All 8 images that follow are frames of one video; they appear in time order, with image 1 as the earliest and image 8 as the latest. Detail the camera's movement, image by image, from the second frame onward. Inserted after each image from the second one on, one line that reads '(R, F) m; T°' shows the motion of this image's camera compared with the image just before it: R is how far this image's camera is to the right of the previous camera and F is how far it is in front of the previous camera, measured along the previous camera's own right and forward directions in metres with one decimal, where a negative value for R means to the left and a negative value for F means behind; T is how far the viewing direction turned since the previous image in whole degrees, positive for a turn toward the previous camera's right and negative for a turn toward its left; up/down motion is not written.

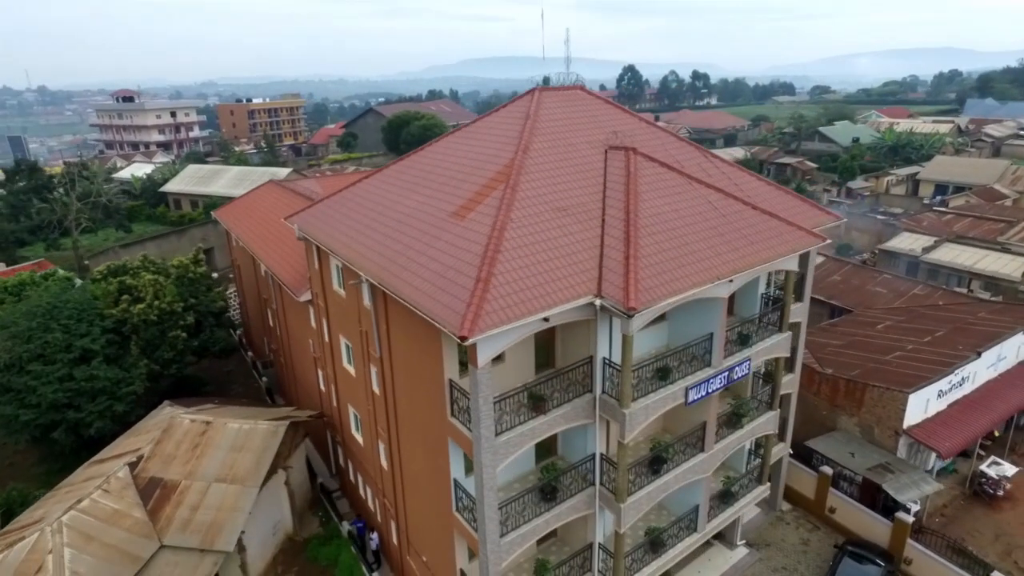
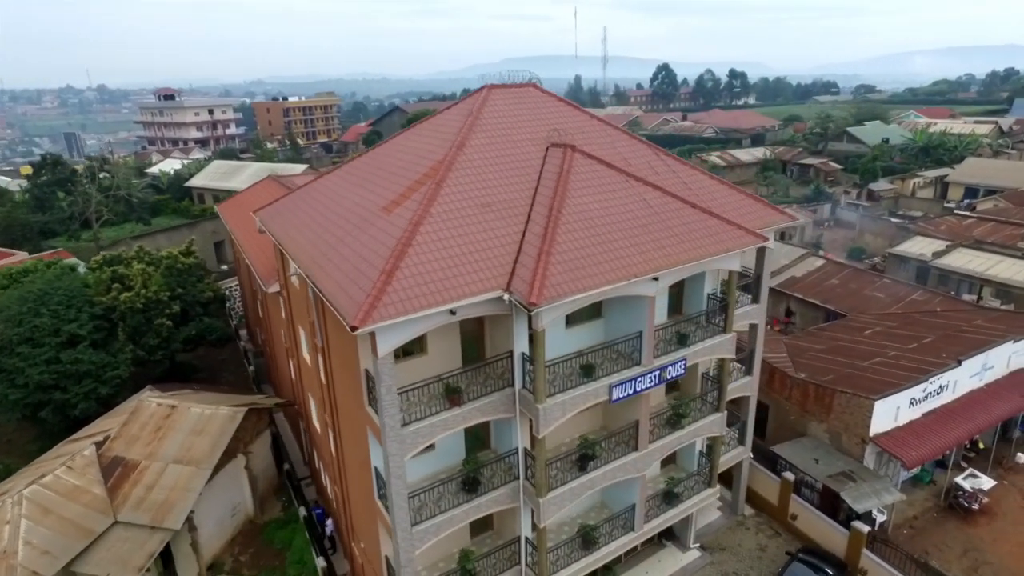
(+2.8, -0.1) m; -4°
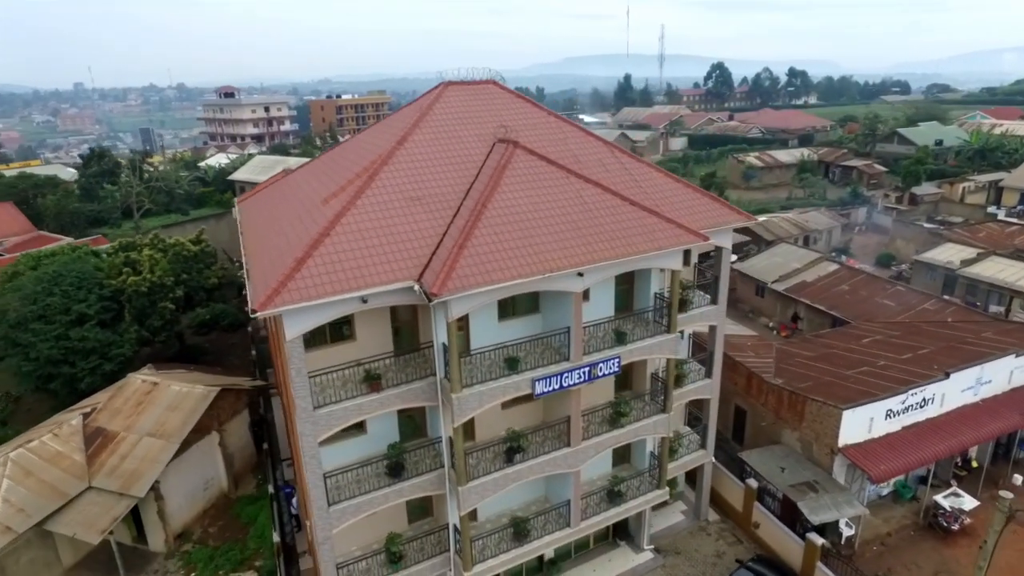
(+3.2, -0.1) m; -5°
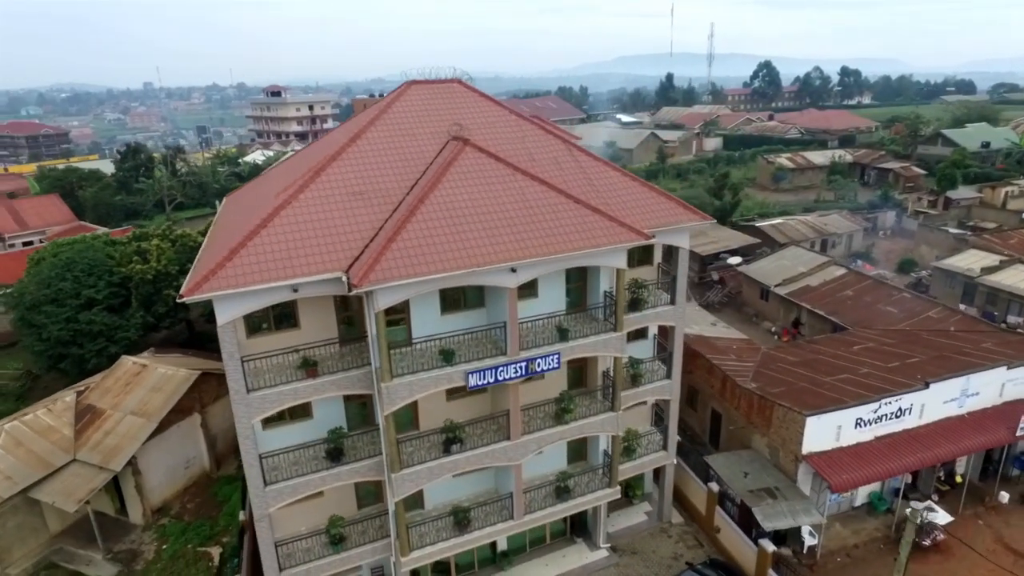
(+2.8, -0.2) m; -4°
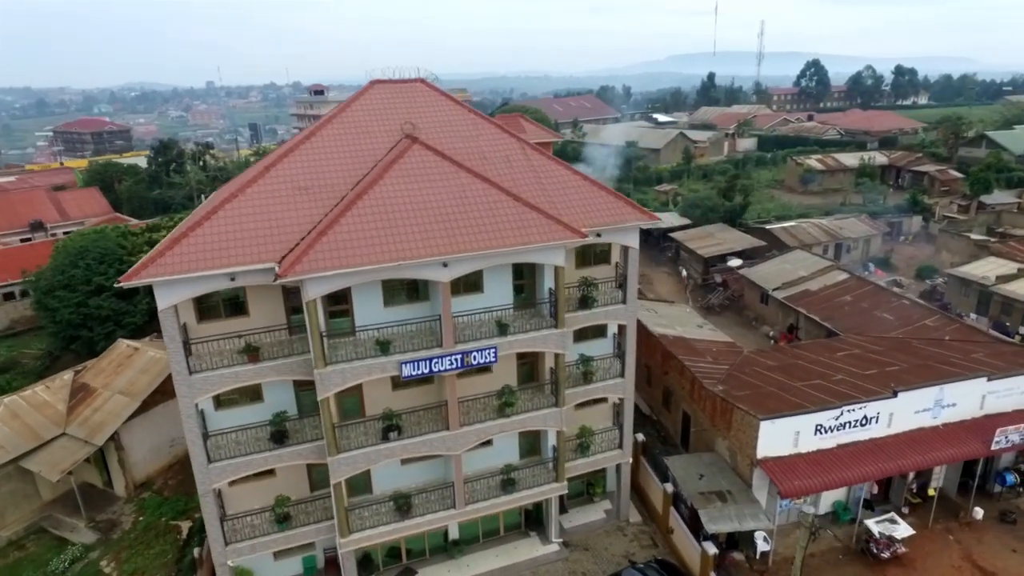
(+2.9, -0.3) m; -4°
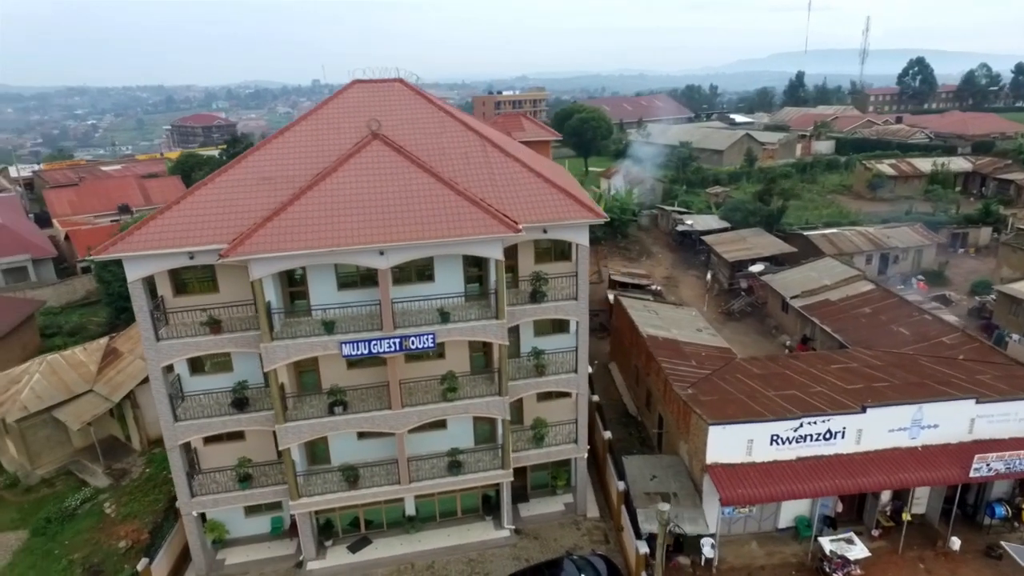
(+4.2, -0.4) m; -8°
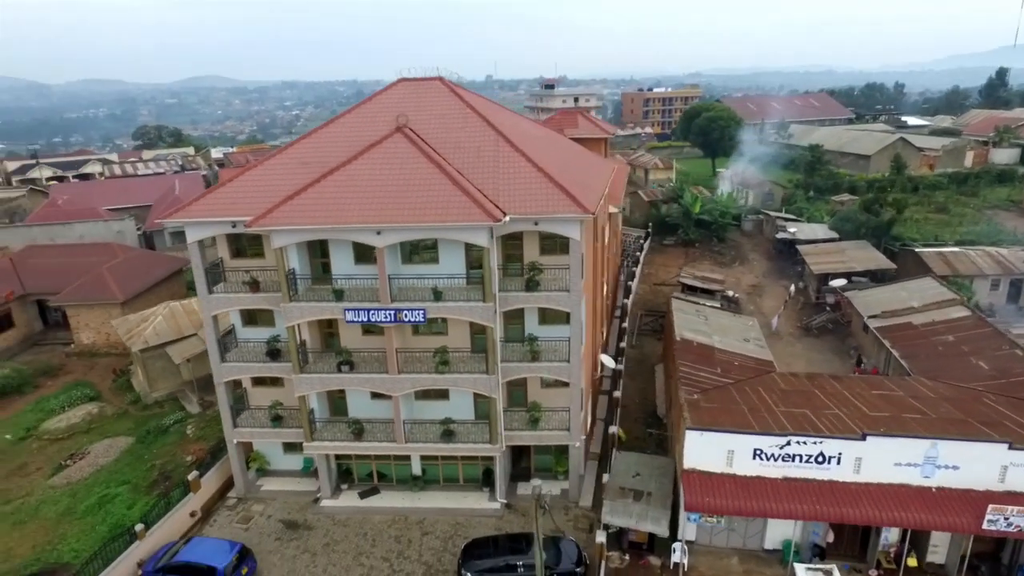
(+5.2, -0.6) m; -14°
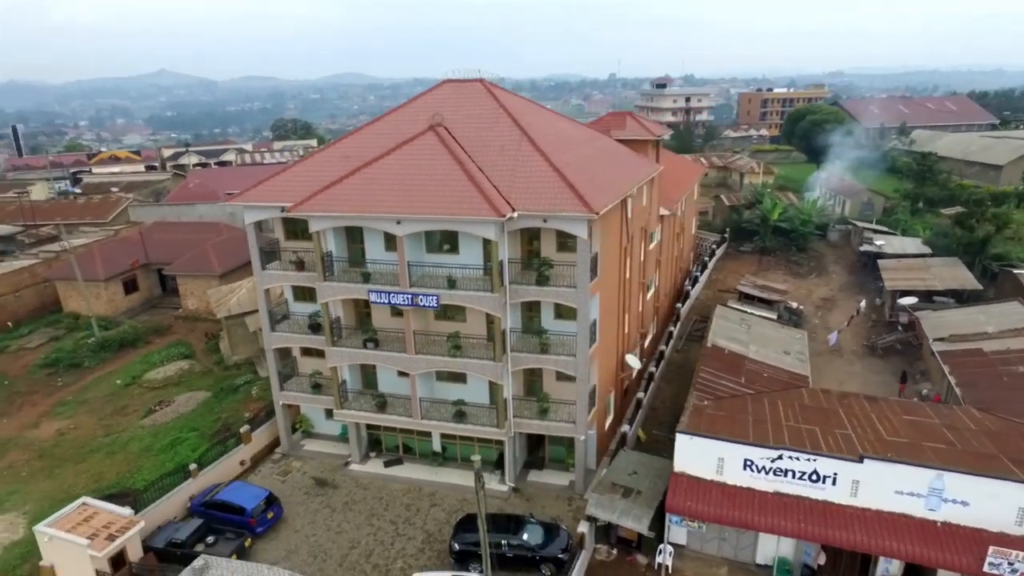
(+3.5, -0.7) m; -10°
